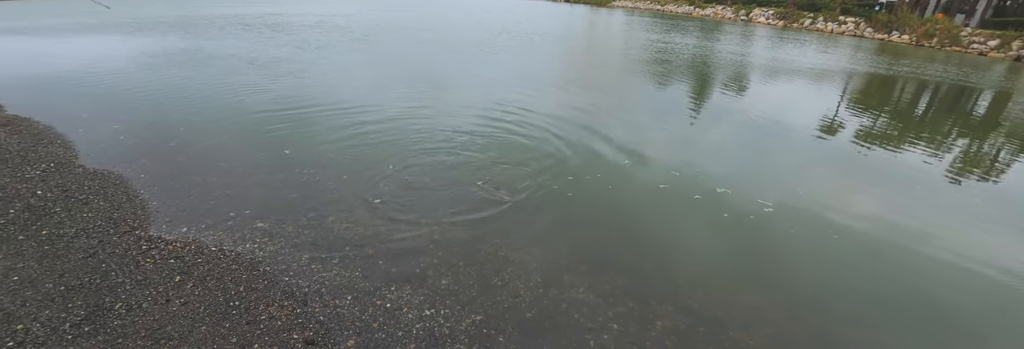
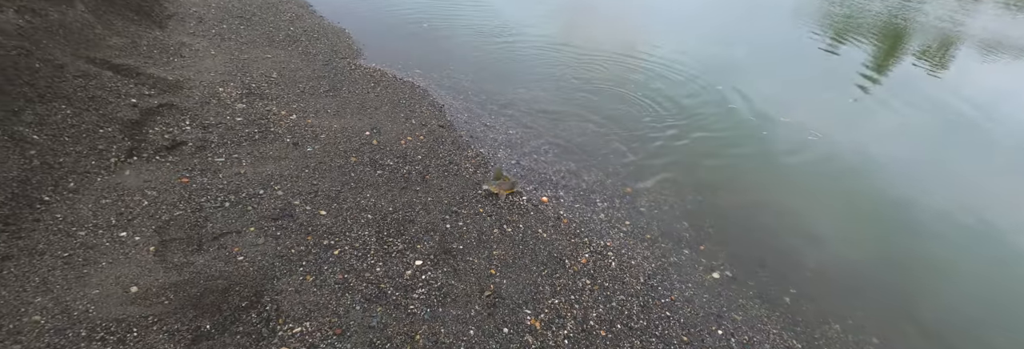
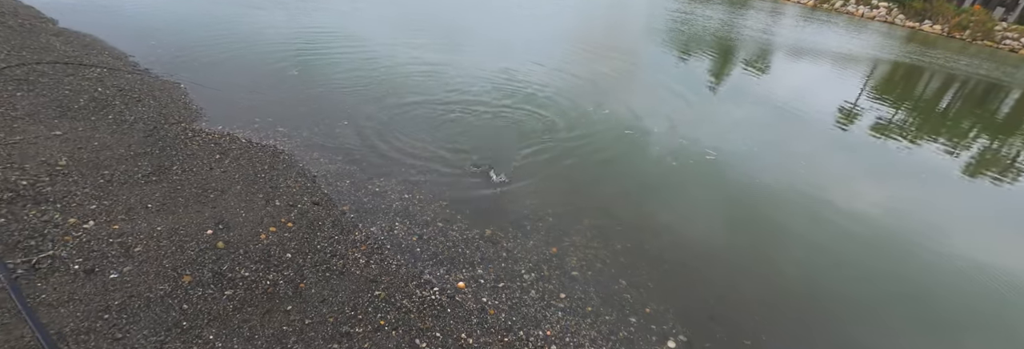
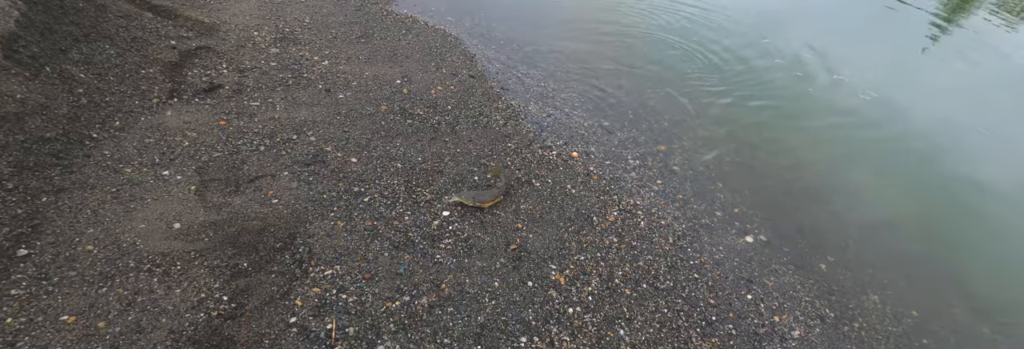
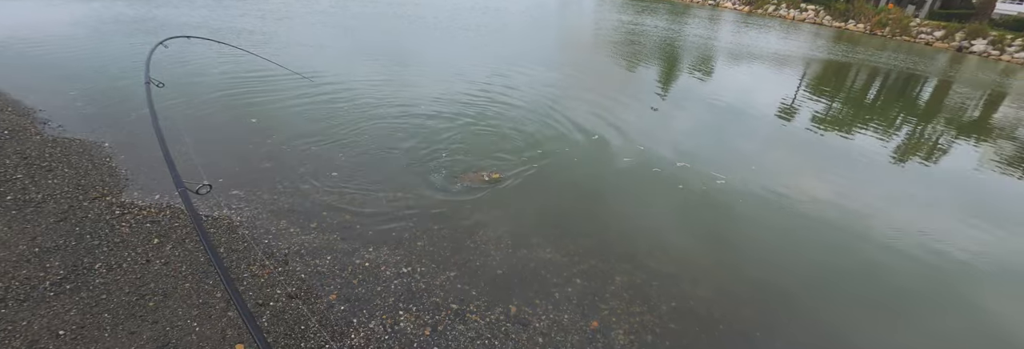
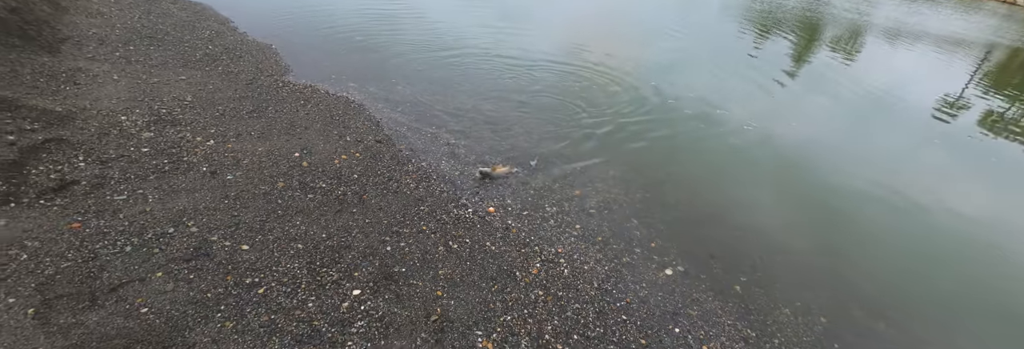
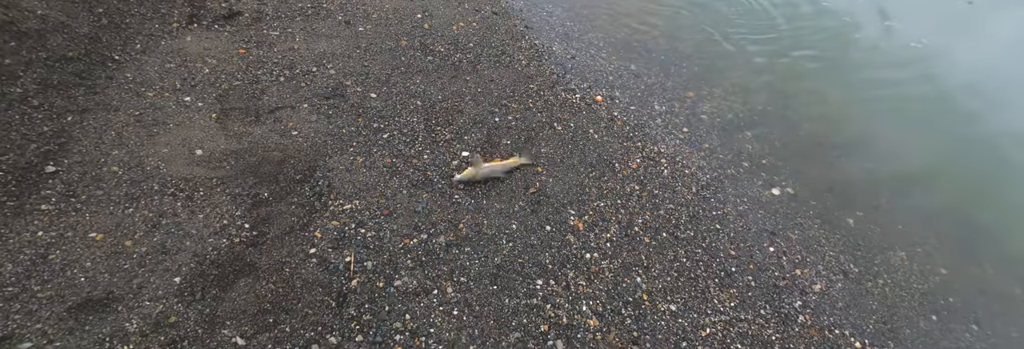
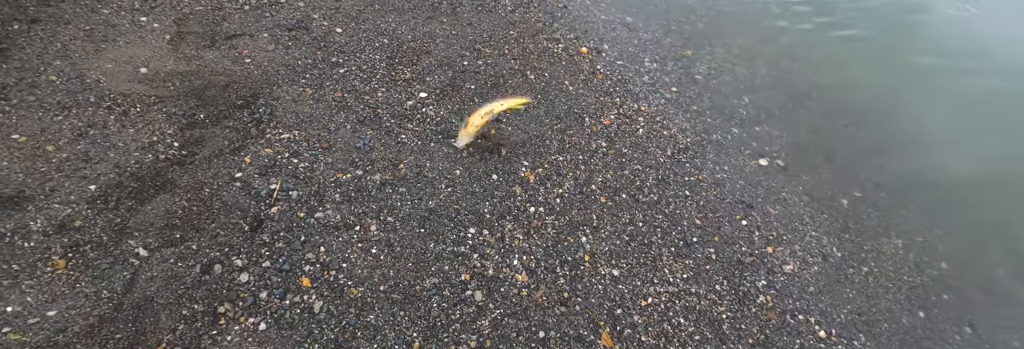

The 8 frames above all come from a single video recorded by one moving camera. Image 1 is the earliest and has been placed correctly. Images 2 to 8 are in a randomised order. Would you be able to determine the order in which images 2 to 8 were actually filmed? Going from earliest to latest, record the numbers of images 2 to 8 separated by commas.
5, 3, 6, 2, 4, 7, 8
